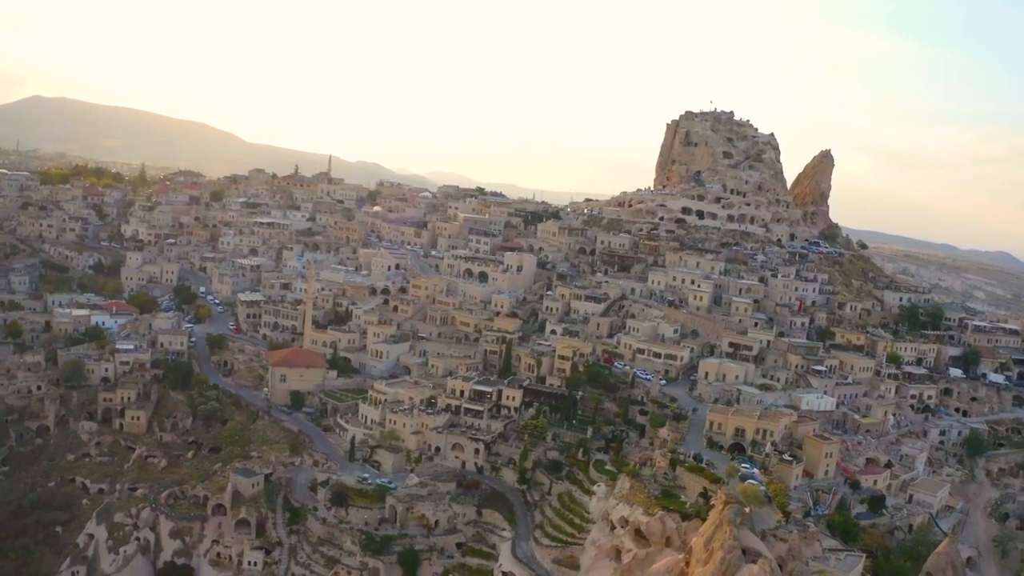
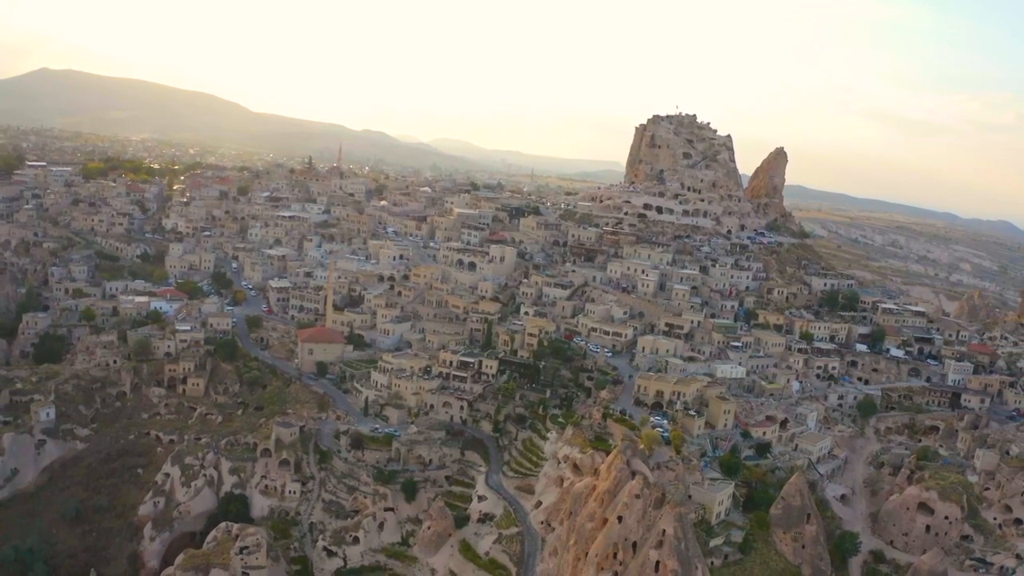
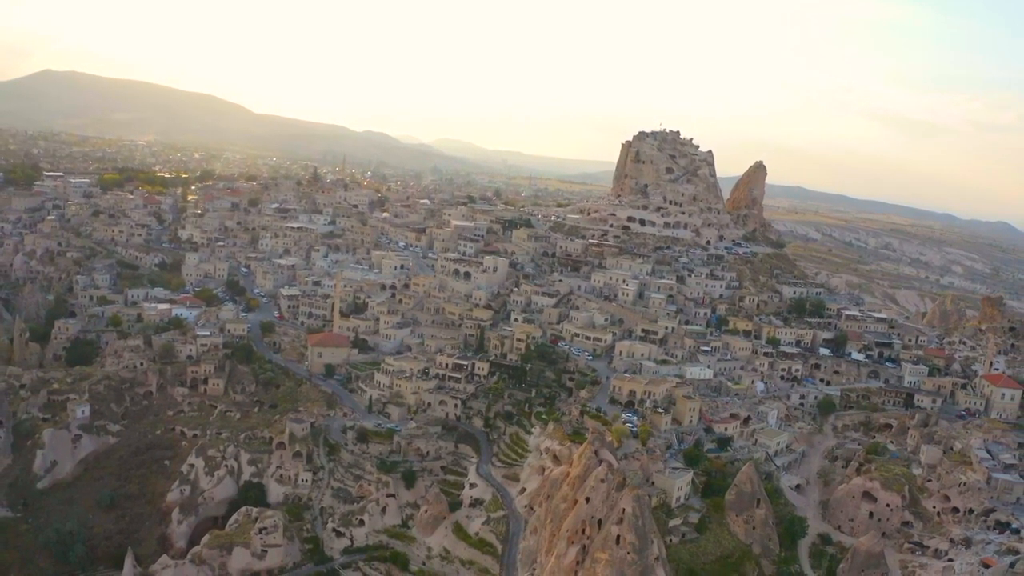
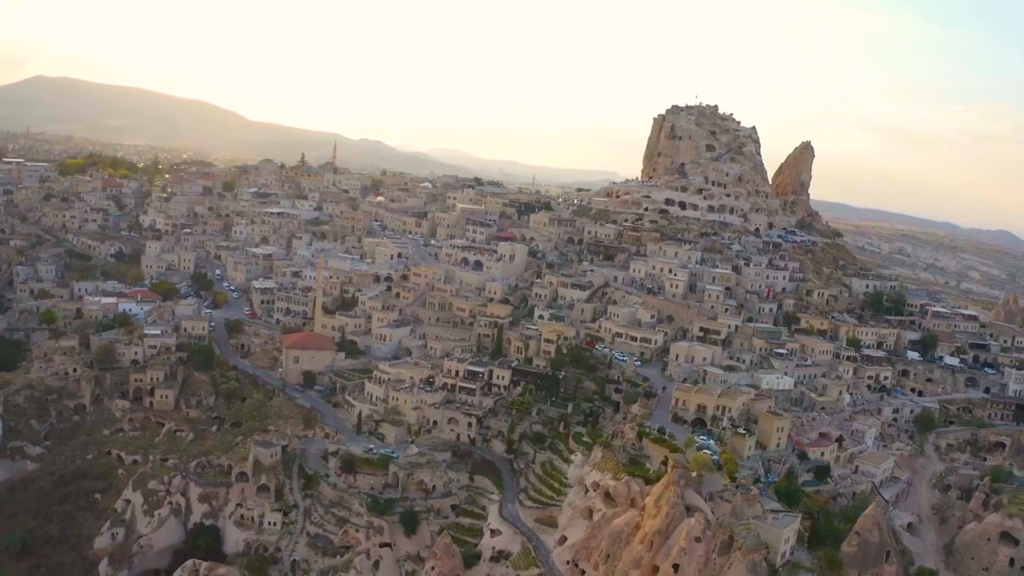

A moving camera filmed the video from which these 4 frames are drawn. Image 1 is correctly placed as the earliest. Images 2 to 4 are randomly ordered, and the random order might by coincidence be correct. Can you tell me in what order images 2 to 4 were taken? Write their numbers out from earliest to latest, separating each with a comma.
4, 2, 3
